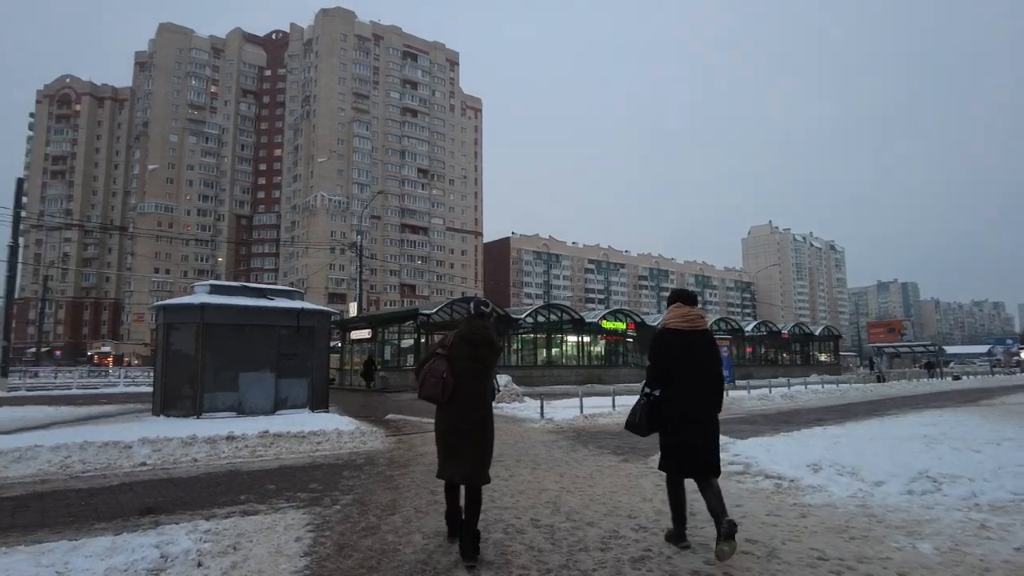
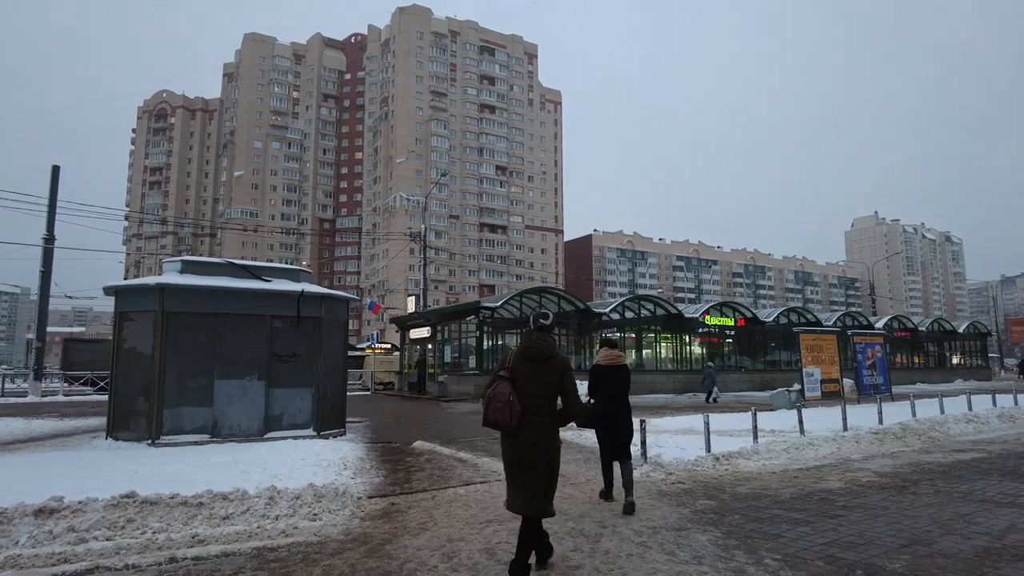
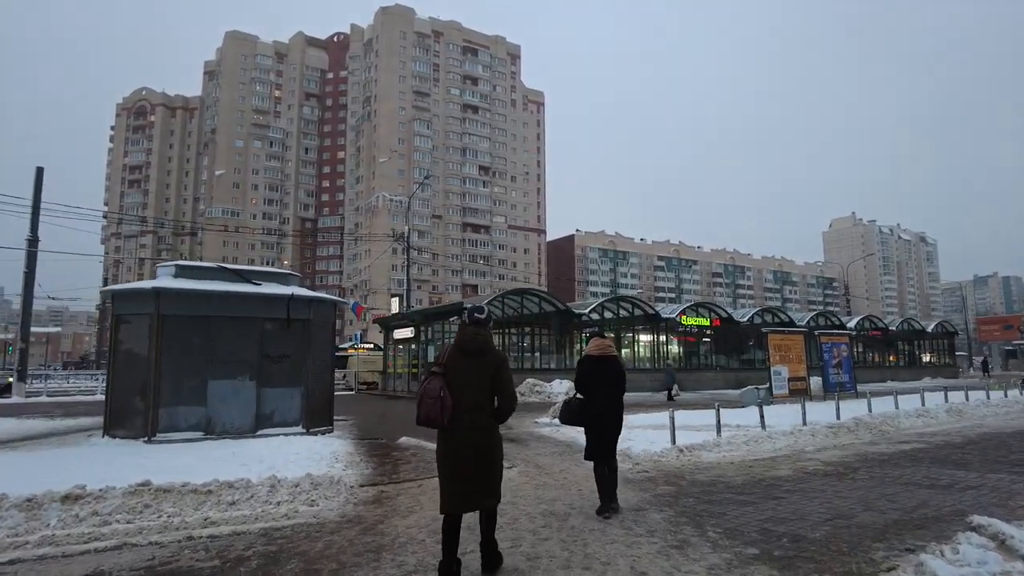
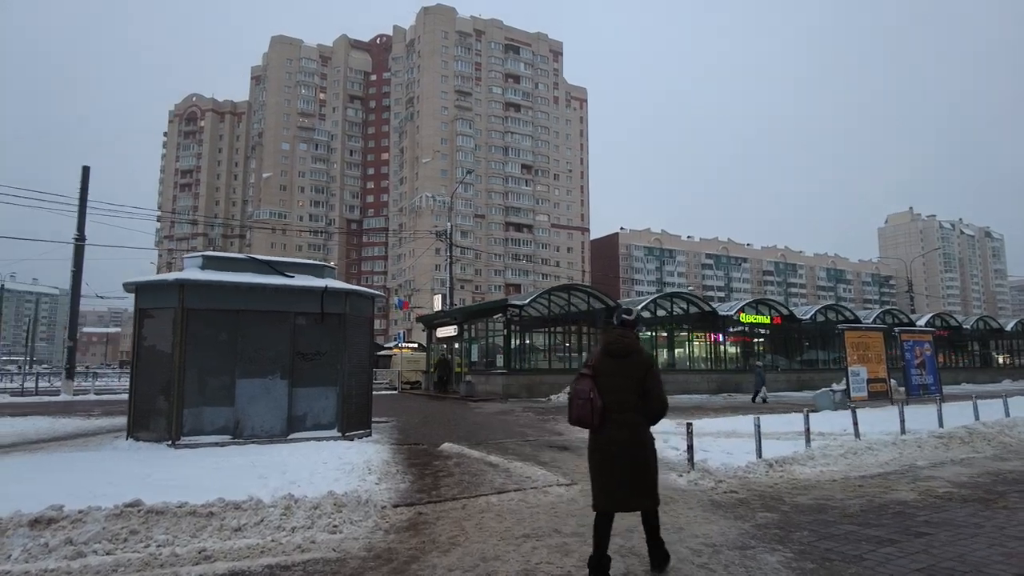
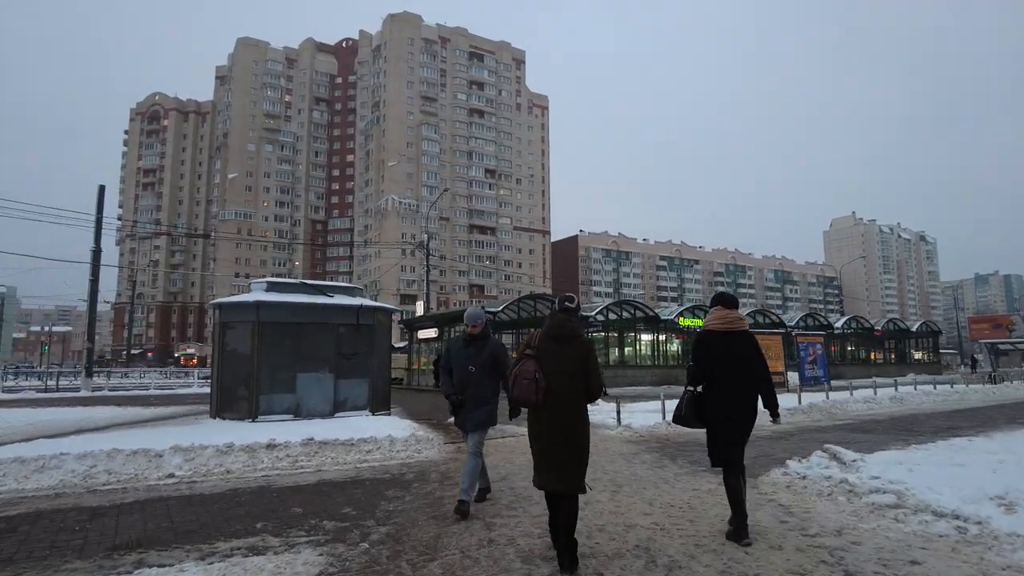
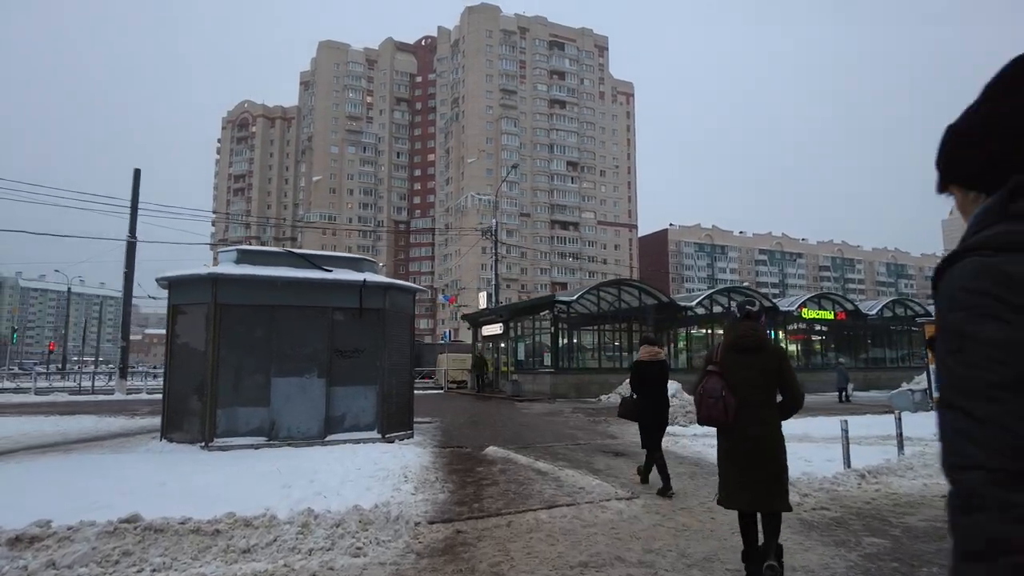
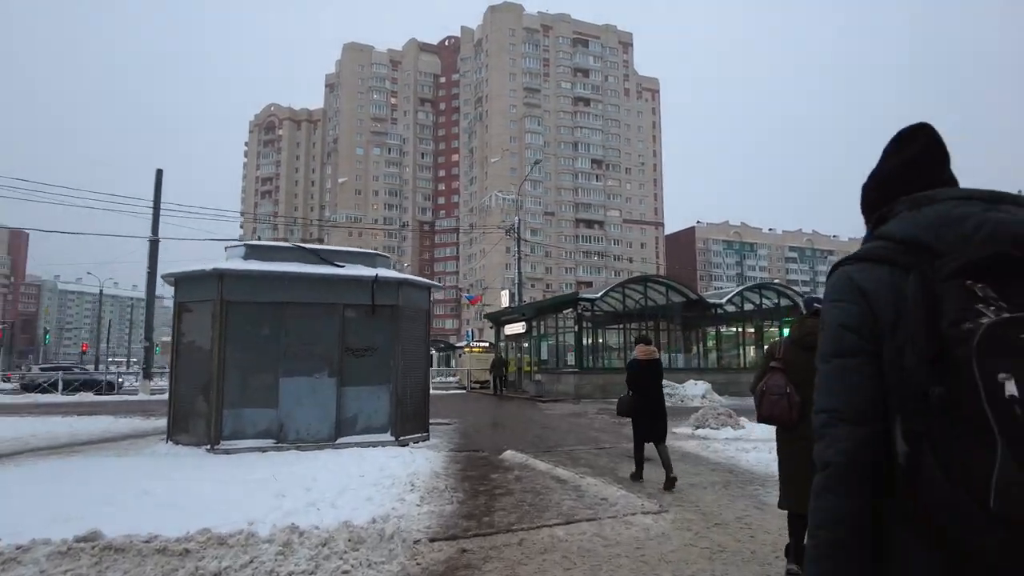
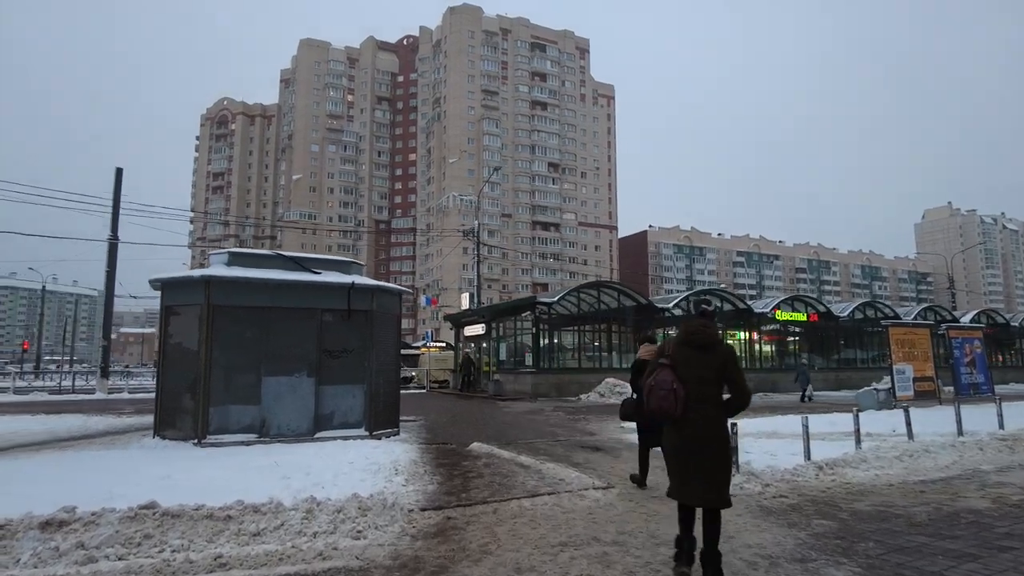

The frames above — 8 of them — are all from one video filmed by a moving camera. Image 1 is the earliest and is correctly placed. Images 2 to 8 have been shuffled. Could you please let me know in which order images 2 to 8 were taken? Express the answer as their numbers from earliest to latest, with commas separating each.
5, 3, 2, 4, 8, 6, 7
